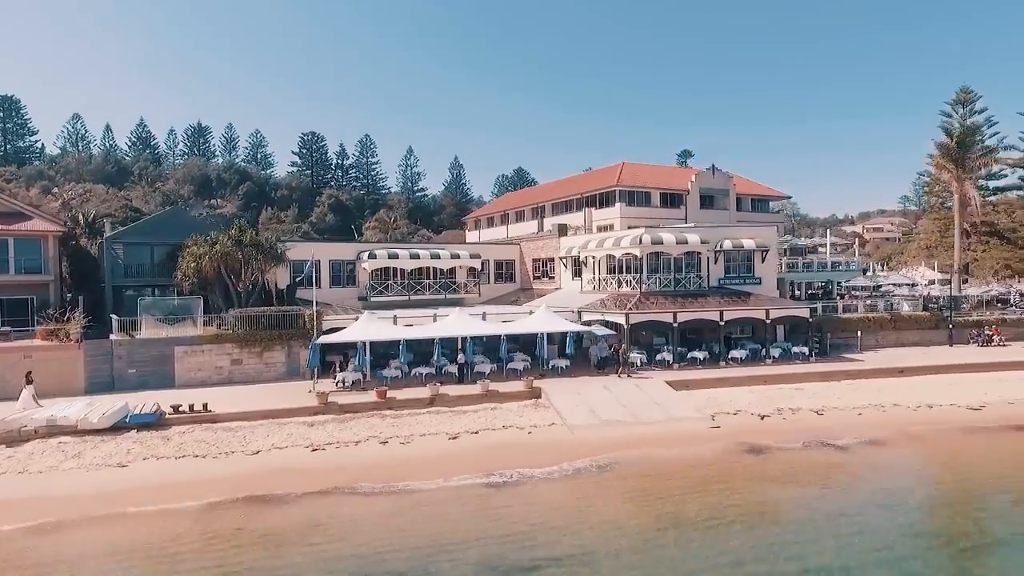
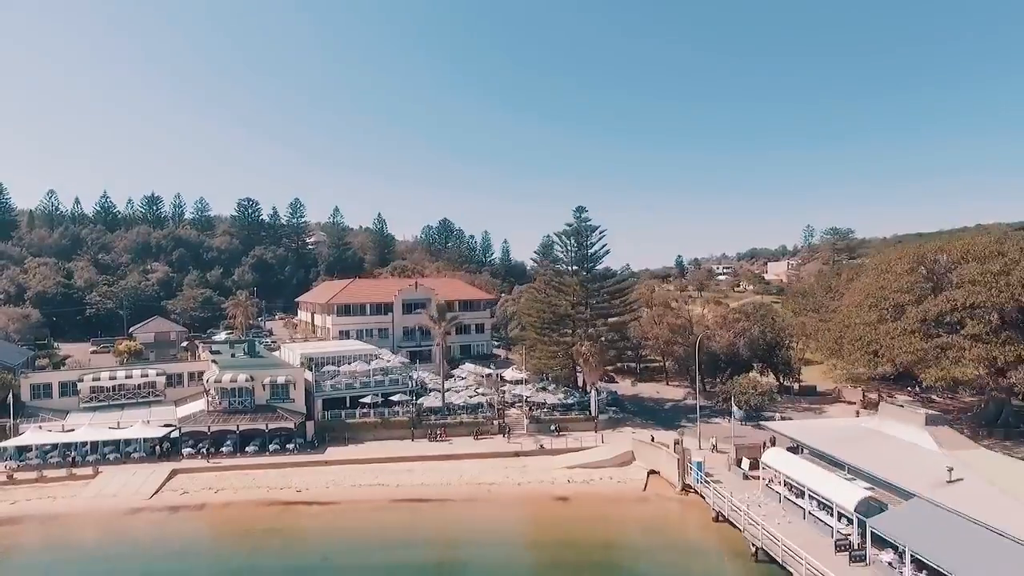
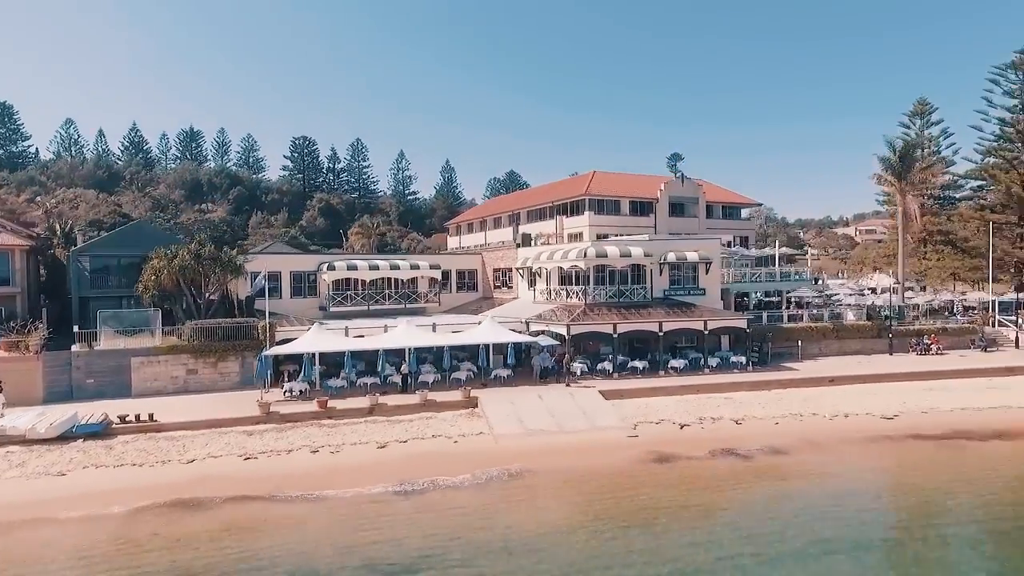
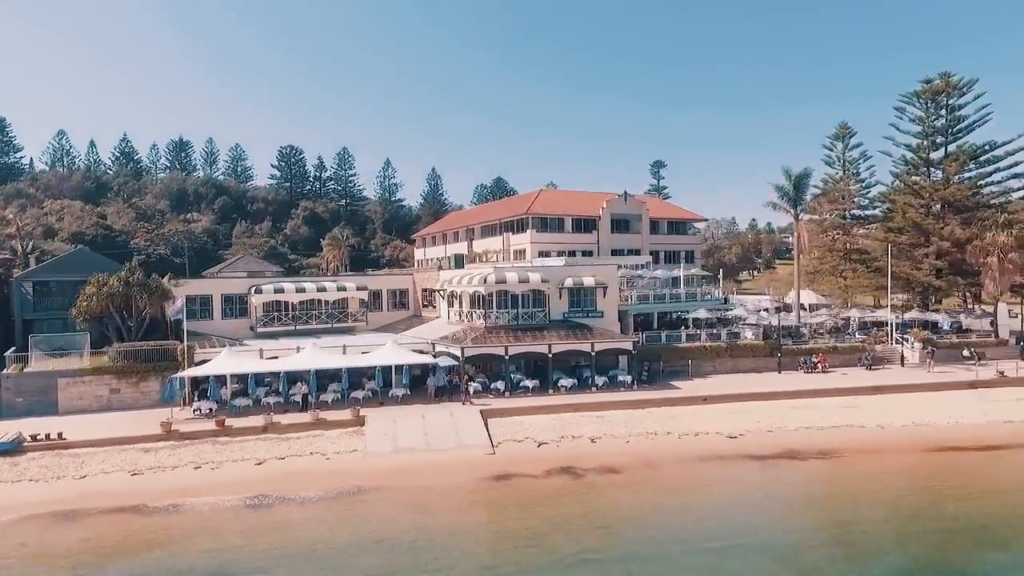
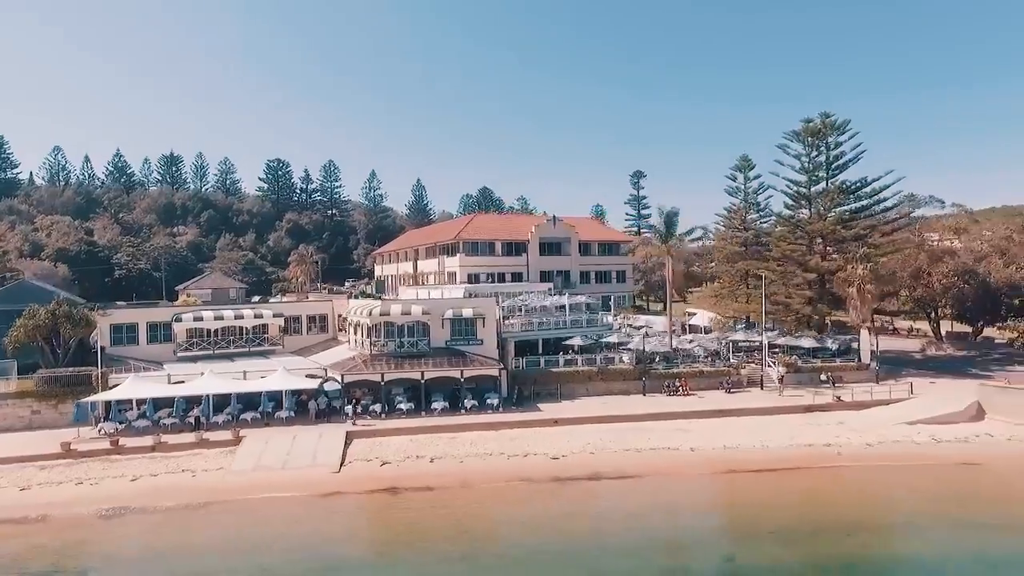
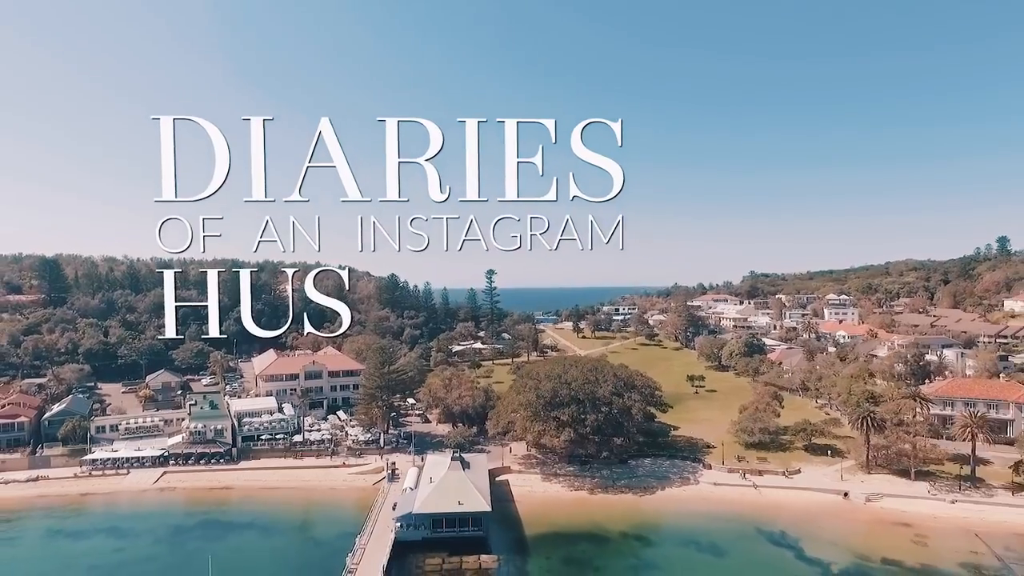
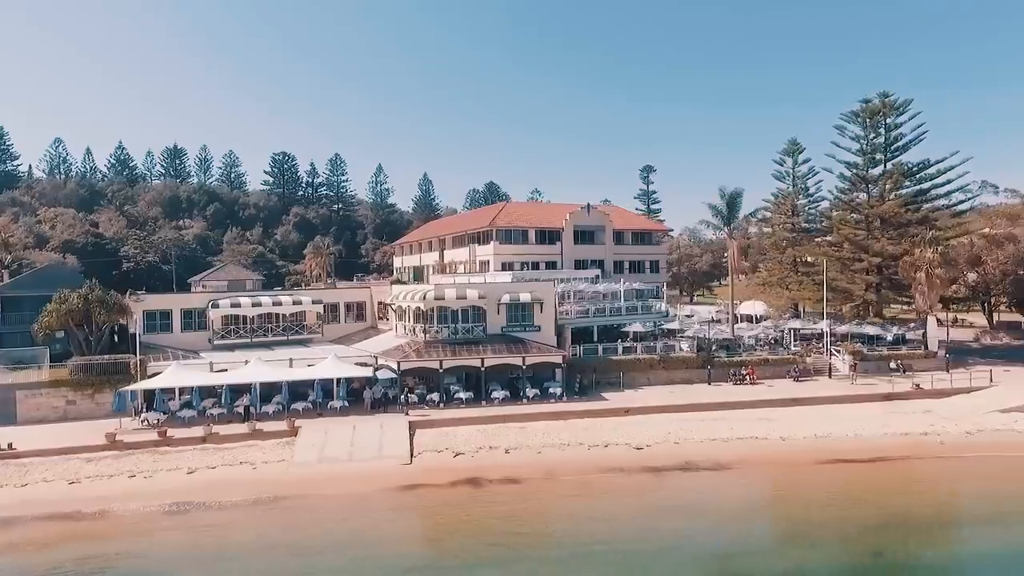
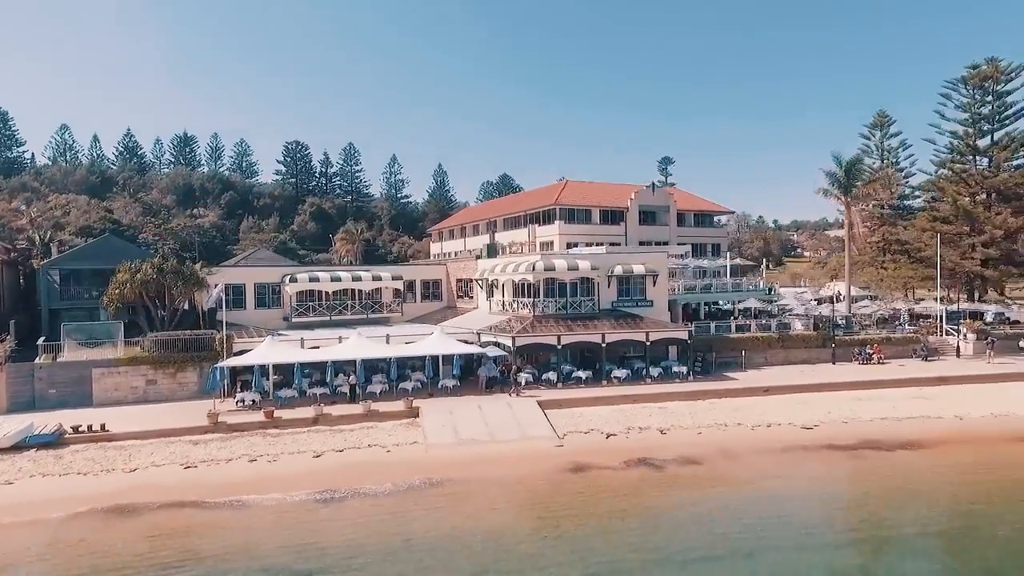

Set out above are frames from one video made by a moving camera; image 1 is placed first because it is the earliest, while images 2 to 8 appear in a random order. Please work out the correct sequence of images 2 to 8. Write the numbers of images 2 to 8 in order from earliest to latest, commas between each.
3, 8, 4, 7, 5, 2, 6
